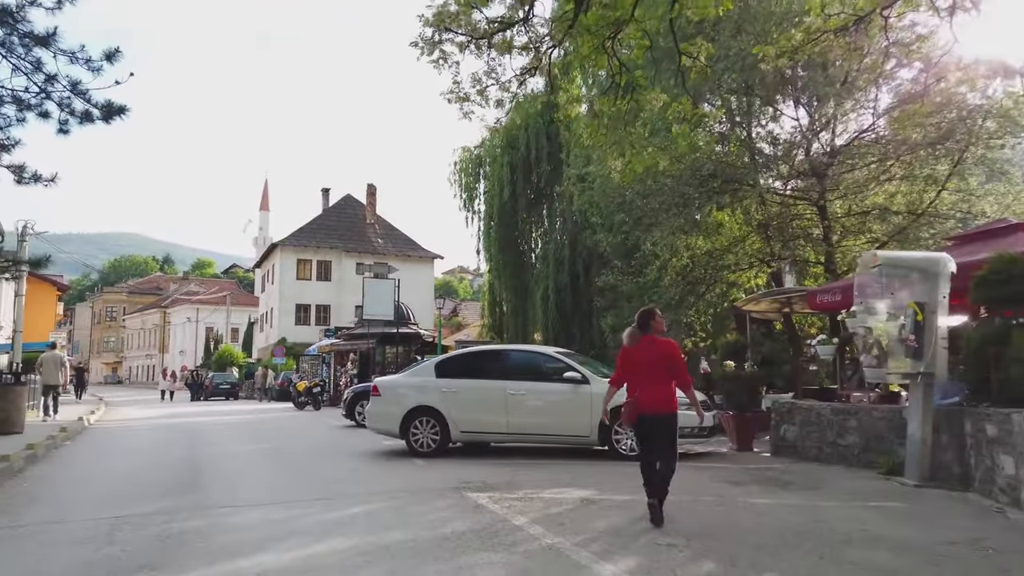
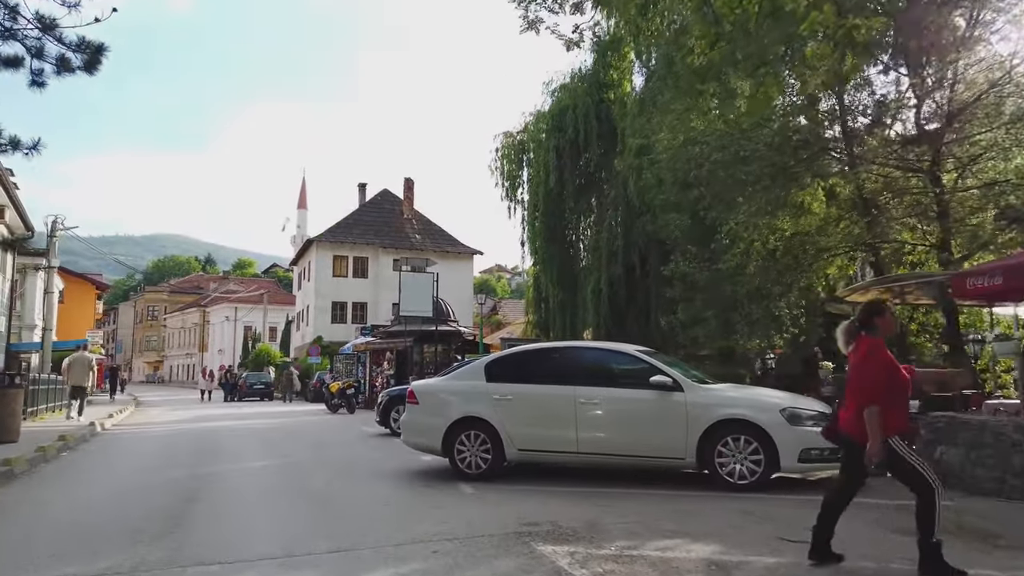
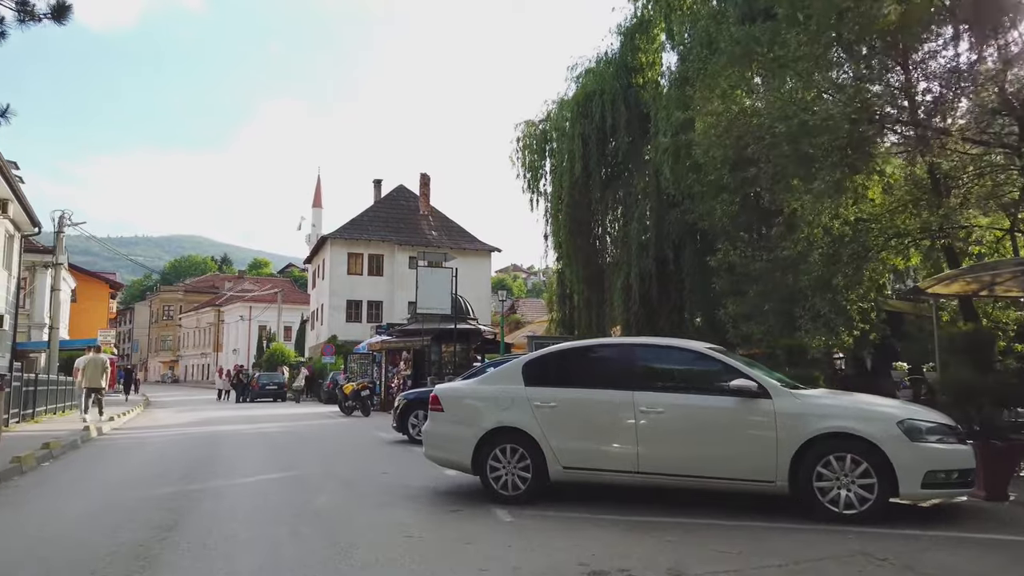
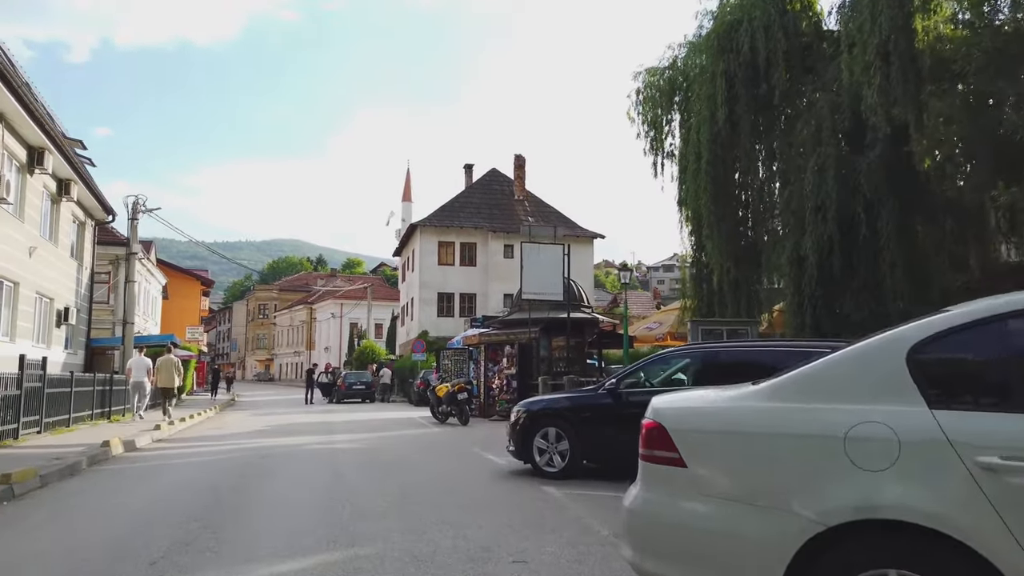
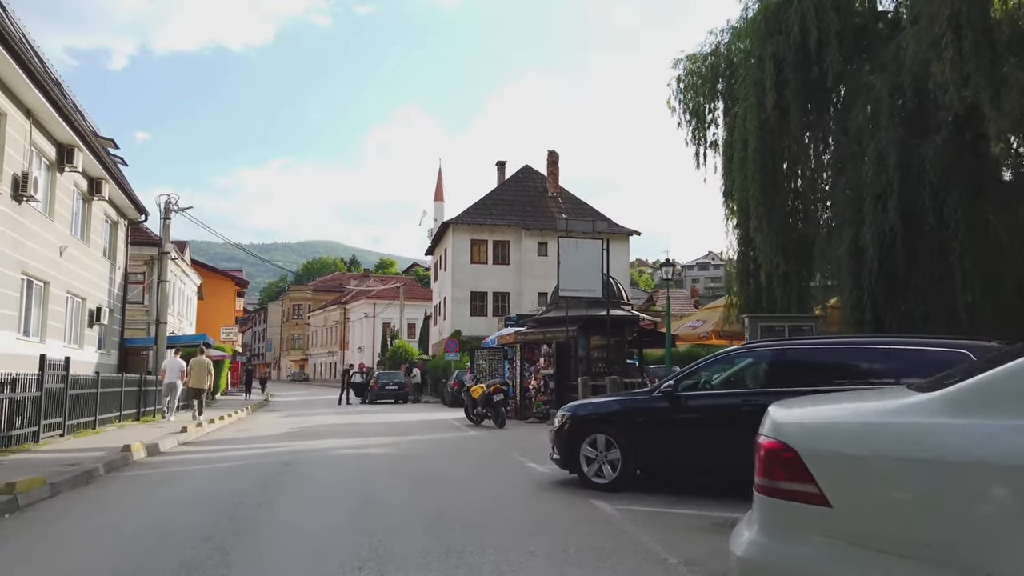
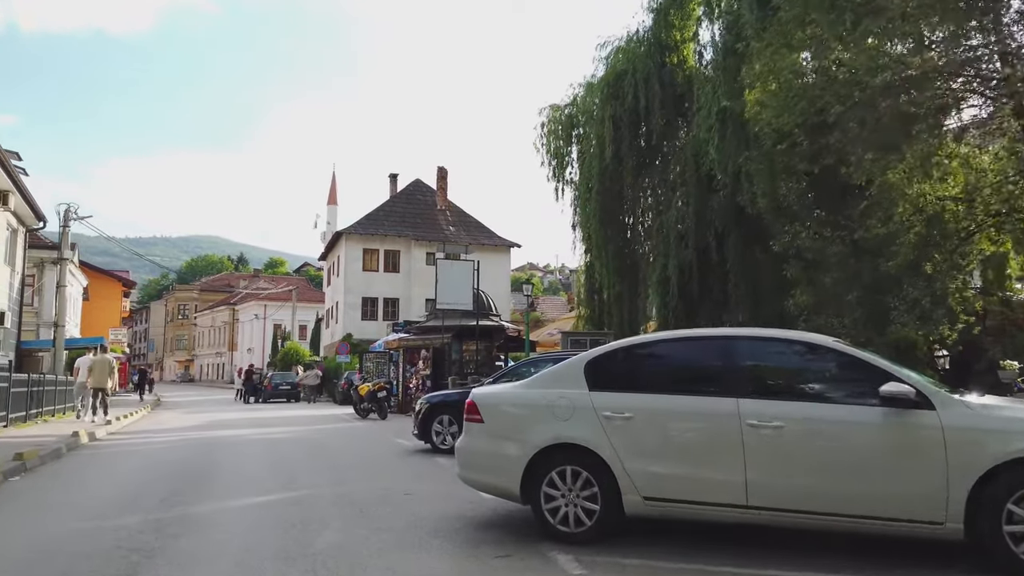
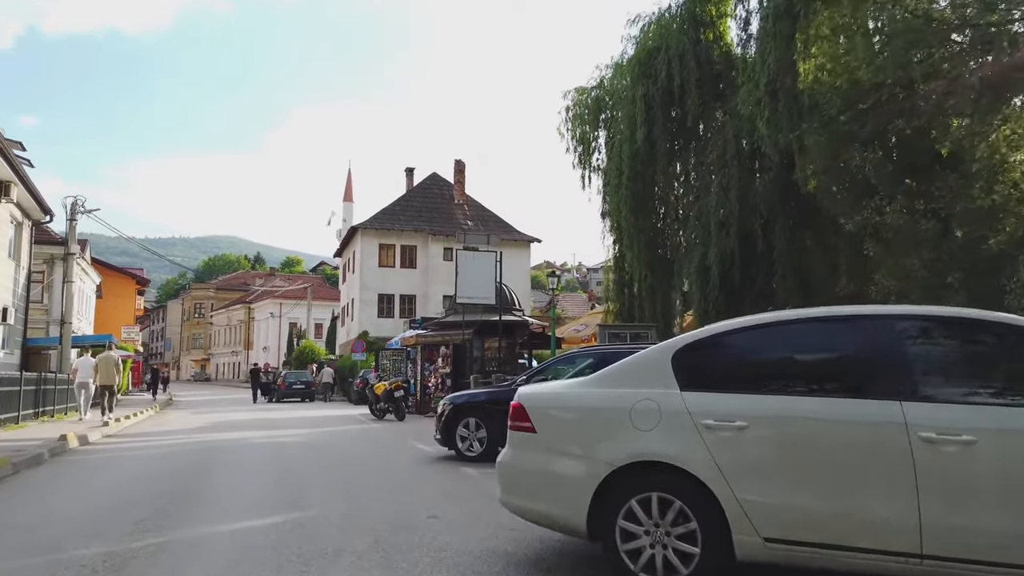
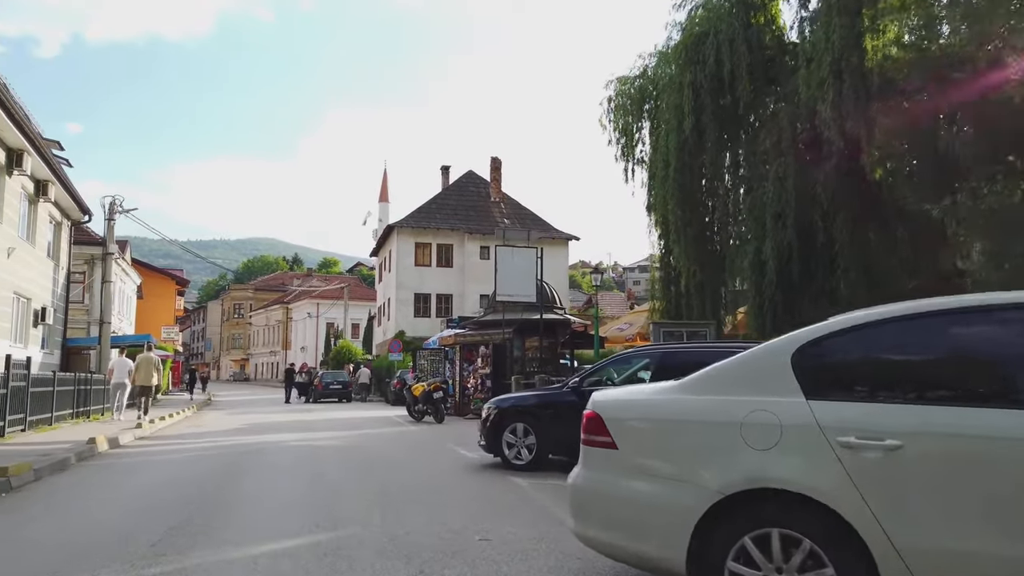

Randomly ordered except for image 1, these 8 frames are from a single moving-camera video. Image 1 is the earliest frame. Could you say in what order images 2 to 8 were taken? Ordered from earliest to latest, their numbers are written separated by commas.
2, 3, 6, 7, 8, 4, 5
